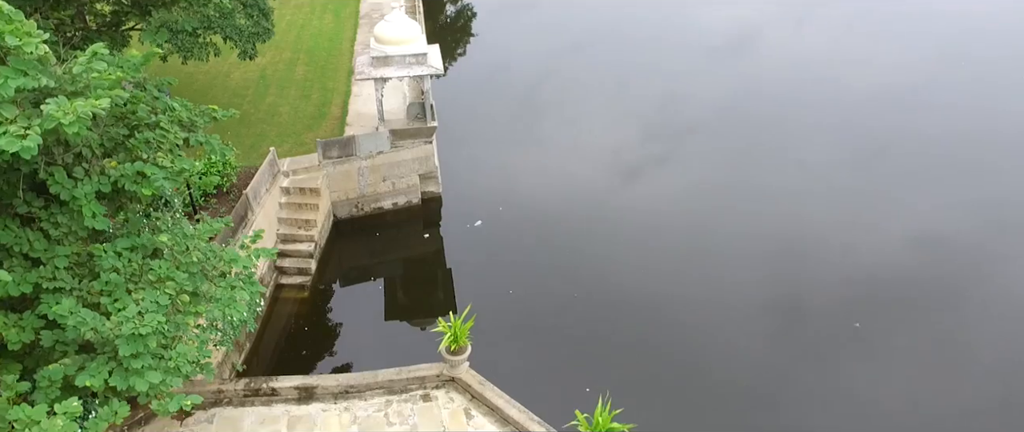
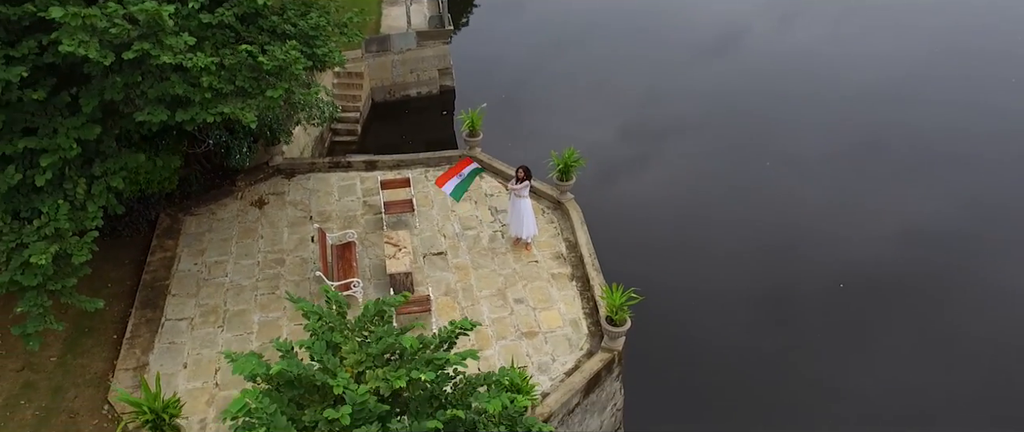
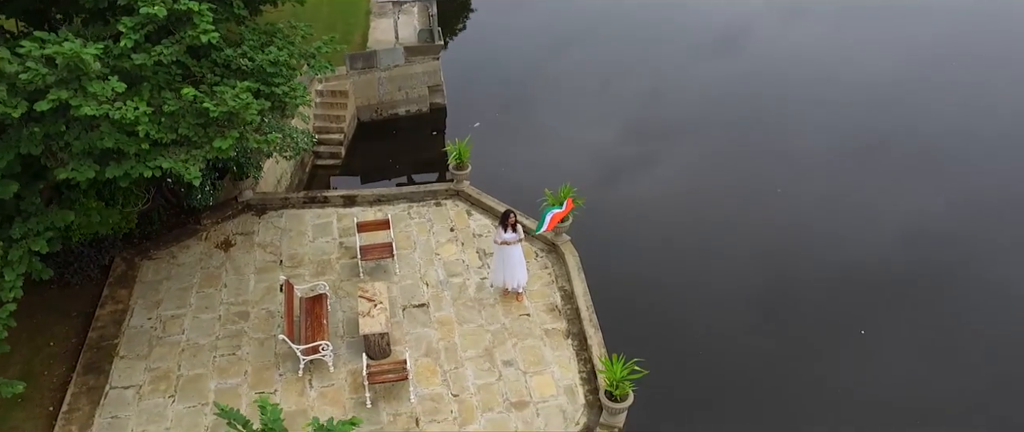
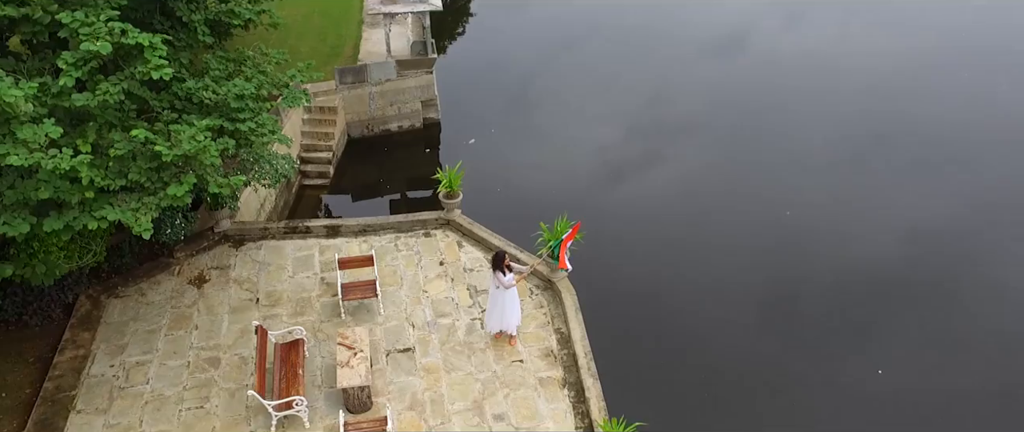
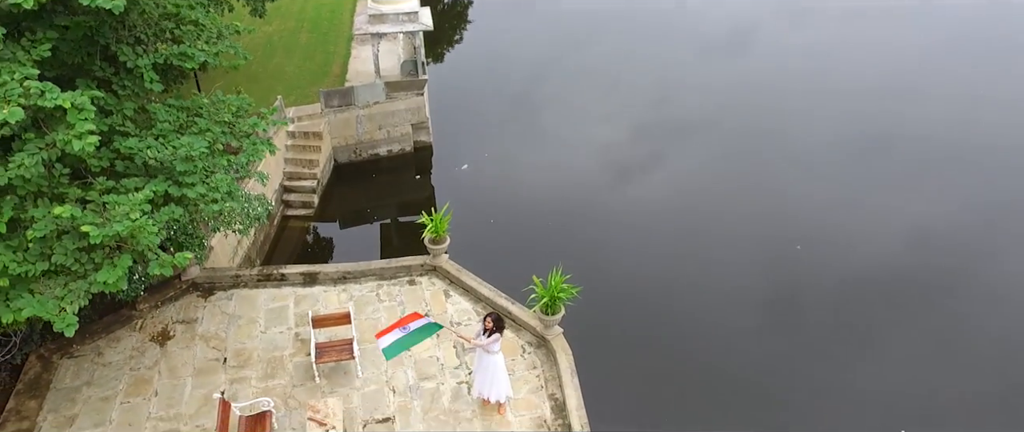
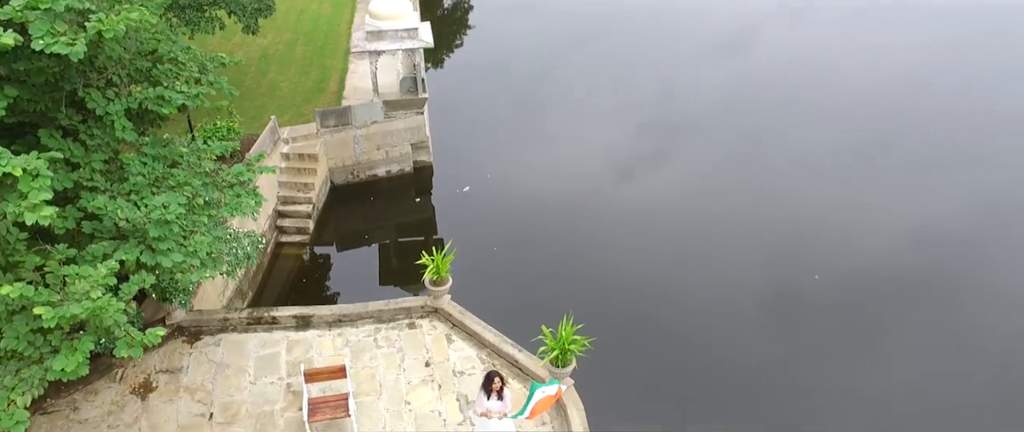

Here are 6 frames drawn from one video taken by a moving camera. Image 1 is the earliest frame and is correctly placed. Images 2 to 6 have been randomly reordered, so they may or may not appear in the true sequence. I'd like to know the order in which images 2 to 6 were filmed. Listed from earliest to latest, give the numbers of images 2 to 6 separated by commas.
6, 5, 4, 3, 2
